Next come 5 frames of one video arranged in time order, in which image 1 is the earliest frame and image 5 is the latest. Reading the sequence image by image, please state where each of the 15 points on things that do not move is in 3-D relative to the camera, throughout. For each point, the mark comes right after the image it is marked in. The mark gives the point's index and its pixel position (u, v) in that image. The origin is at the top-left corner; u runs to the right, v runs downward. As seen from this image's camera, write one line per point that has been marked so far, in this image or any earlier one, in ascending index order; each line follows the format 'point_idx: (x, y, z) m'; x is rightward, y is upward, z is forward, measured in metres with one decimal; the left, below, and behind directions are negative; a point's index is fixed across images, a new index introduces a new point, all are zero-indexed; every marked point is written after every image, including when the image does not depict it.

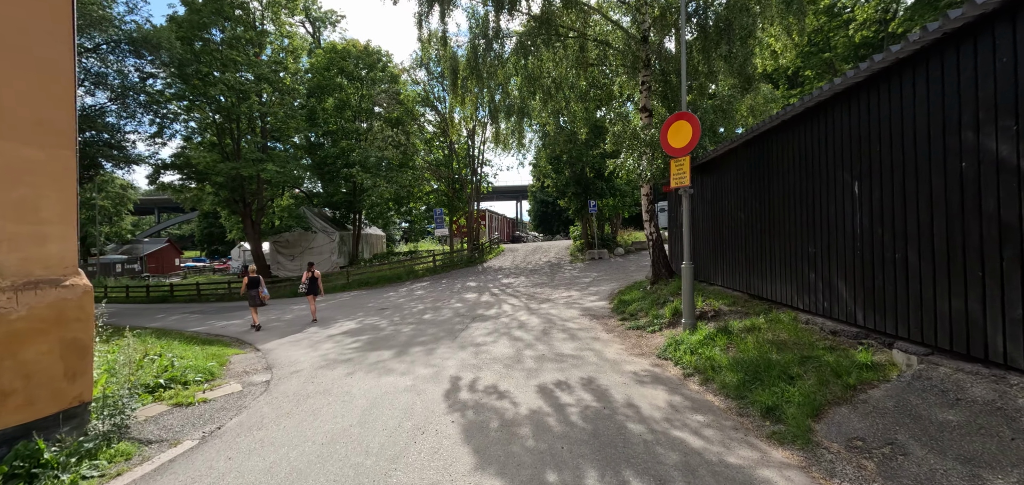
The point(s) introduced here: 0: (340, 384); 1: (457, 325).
0: (-2.5, -2.1, +6.1) m
1: (-1.3, -2.0, +10.0) m
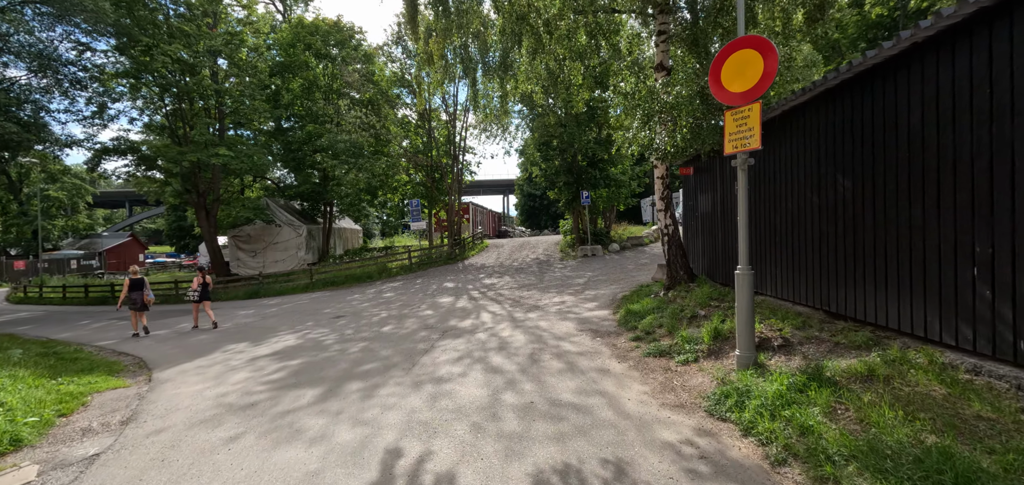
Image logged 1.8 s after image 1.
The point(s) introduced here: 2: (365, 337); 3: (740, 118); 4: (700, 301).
0: (-2.8, -2.0, +3.8) m
1: (-1.7, -1.9, +7.8) m
2: (-3.1, -2.0, +8.7) m
3: (+2.3, +1.2, +4.2) m
4: (+3.1, -1.0, +6.8) m
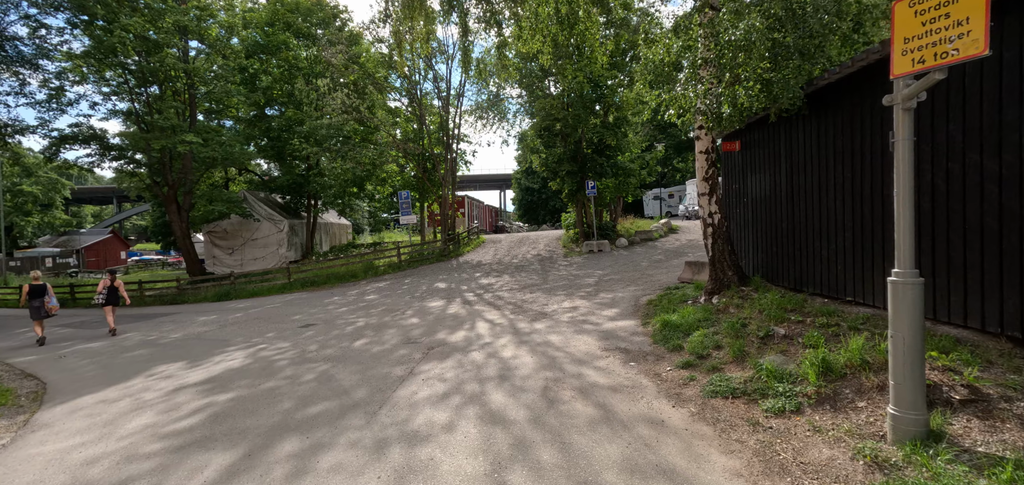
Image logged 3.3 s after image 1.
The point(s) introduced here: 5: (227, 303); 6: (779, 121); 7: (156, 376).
0: (-2.7, -2.0, +2.0) m
1: (-1.7, -1.8, +6.0) m
2: (-3.1, -1.9, +6.9) m
3: (+2.4, +1.3, +2.4) m
4: (+3.2, -0.9, +5.0) m
5: (-10.8, -2.3, +15.6) m
6: (+4.1, +1.9, +6.2) m
7: (-5.8, -2.2, +6.8) m
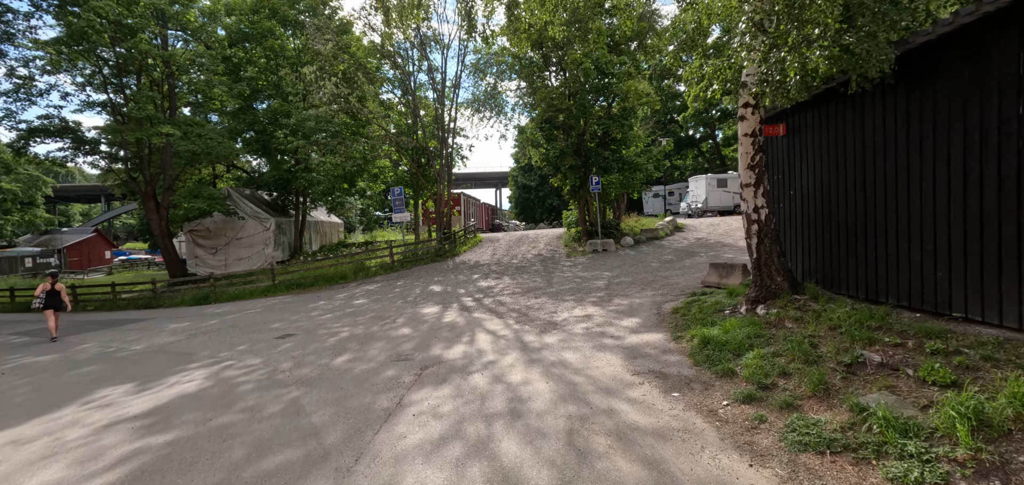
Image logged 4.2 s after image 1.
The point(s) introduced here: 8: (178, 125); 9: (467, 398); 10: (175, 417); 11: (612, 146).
0: (-2.5, -2.0, +0.9) m
1: (-1.5, -1.8, +4.9) m
2: (-2.9, -1.9, +5.8) m
3: (+2.5, +1.3, +1.3) m
4: (+3.3, -0.9, +4.0) m
5: (-10.8, -2.3, +14.5) m
6: (+4.2, +1.9, +5.2) m
7: (-5.7, -2.2, +5.6) m
8: (-16.1, +5.7, +20.0) m
9: (-0.5, -1.7, +4.6) m
10: (-4.0, -2.0, +4.8) m
11: (+4.3, +4.2, +18.1) m
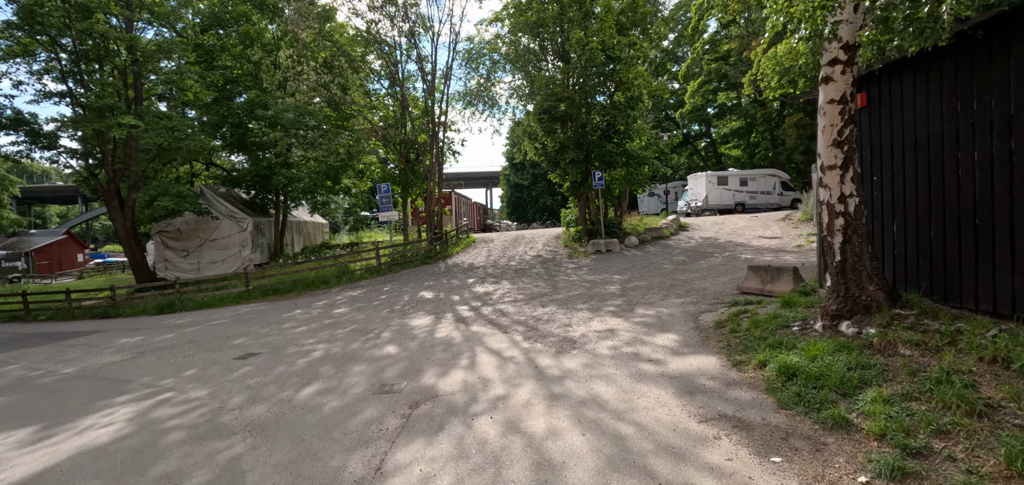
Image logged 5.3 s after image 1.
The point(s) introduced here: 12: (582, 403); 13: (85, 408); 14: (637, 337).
0: (-2.3, -2.0, -0.5) m
1: (-1.4, -1.8, +3.6) m
2: (-2.8, -1.9, +4.4) m
3: (+2.8, +1.3, +0.1) m
4: (+3.5, -0.9, +2.8) m
5: (-10.8, -2.4, +12.9) m
6: (+4.4, +1.9, +4.0) m
7: (-5.5, -2.2, +4.2) m
8: (-16.3, +5.6, +18.3) m
9: (-0.3, -1.7, +3.3) m
10: (-3.8, -2.1, +3.4) m
11: (+4.2, +4.2, +16.9) m
12: (+0.7, -1.6, +4.1) m
13: (-5.7, -2.2, +5.5) m
14: (+1.8, -1.3, +6.1) m
